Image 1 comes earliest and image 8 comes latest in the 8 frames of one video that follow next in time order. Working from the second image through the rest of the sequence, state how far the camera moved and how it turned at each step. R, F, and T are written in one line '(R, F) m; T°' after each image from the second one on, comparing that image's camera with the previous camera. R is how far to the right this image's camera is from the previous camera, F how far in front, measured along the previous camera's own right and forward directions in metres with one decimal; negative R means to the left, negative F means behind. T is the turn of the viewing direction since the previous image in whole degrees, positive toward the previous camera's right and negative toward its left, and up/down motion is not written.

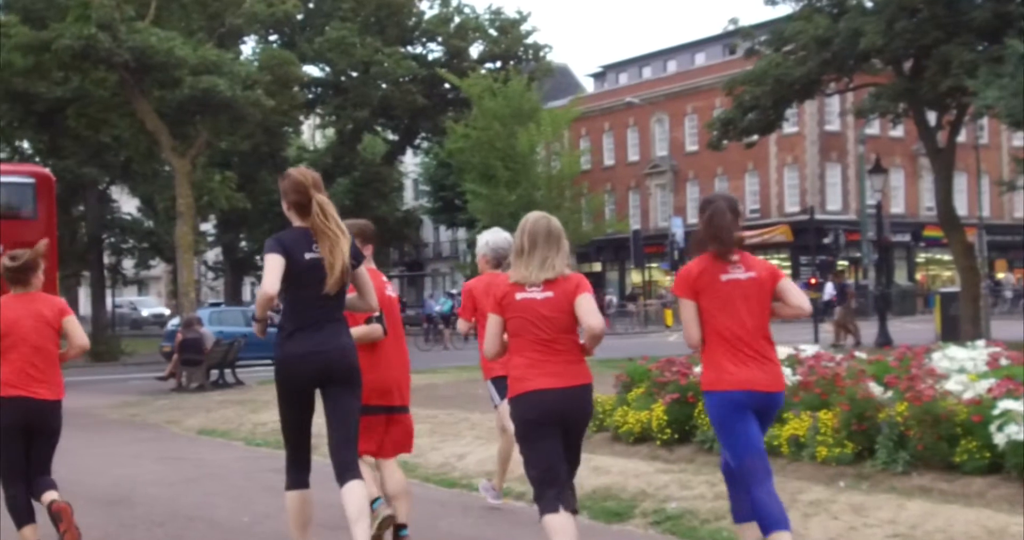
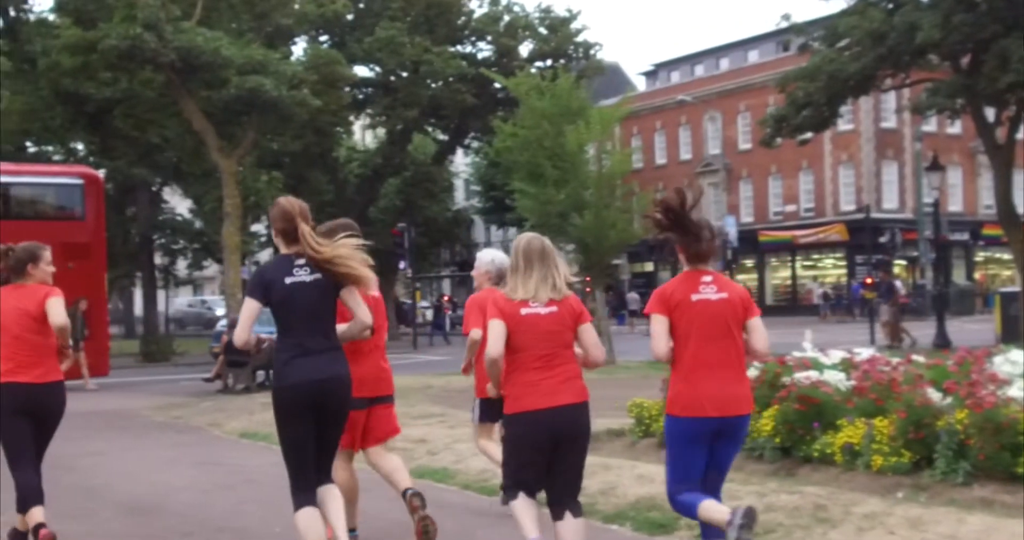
(+0.1, +0.3) m; -2°
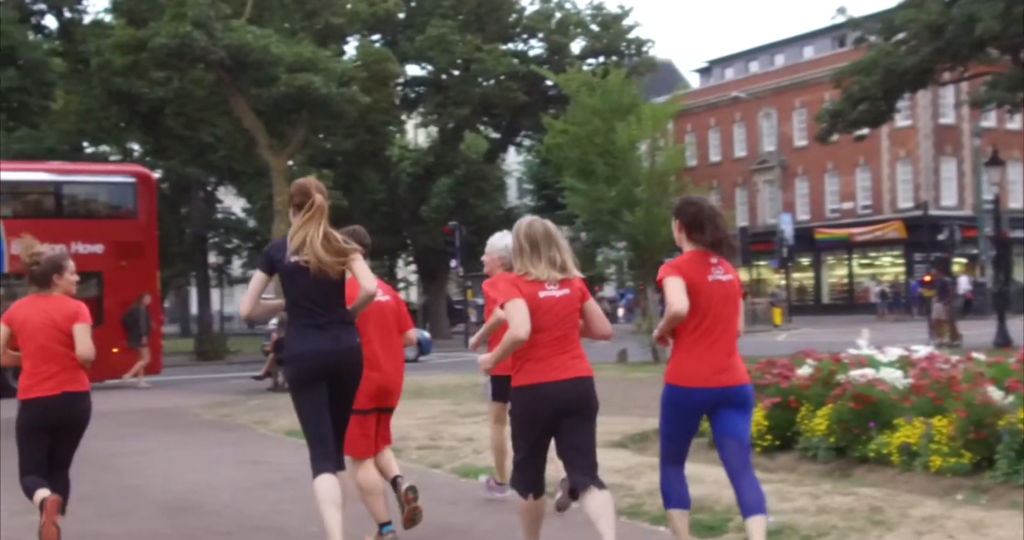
(+0.1, +0.2) m; -2°
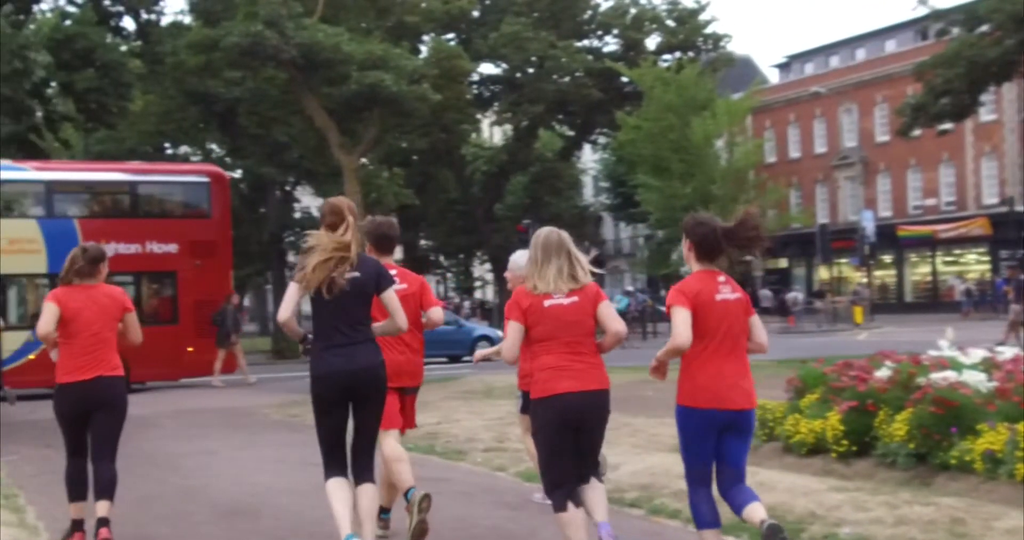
(+0.1, +0.3) m; -3°
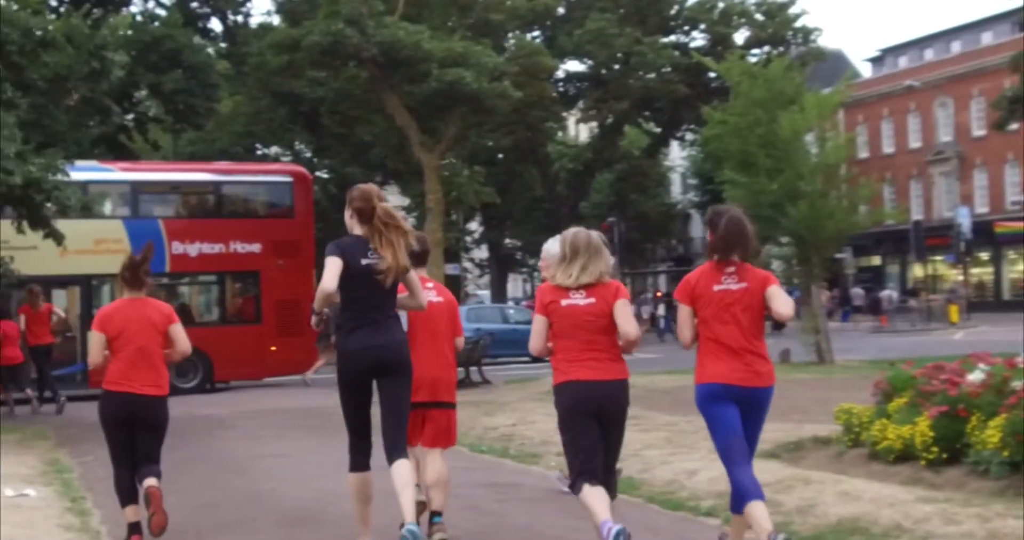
(+0.1, +0.3) m; -4°
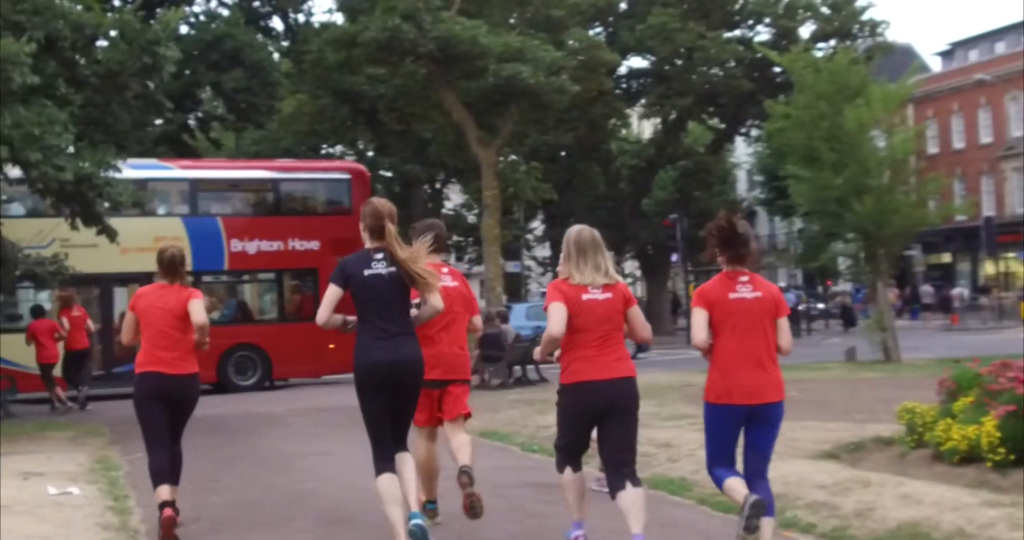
(+0.1, +0.3) m; -3°
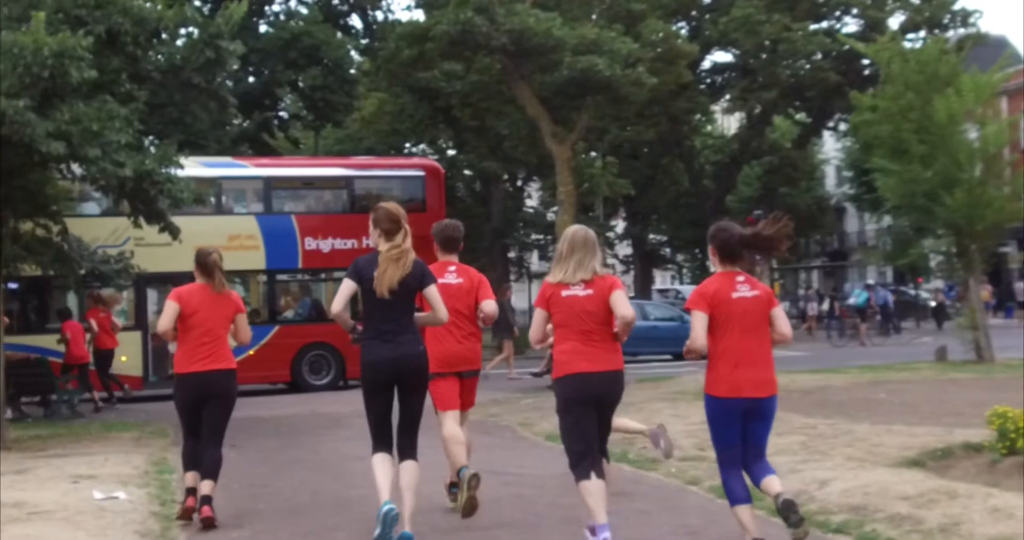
(+0.2, +0.5) m; -4°
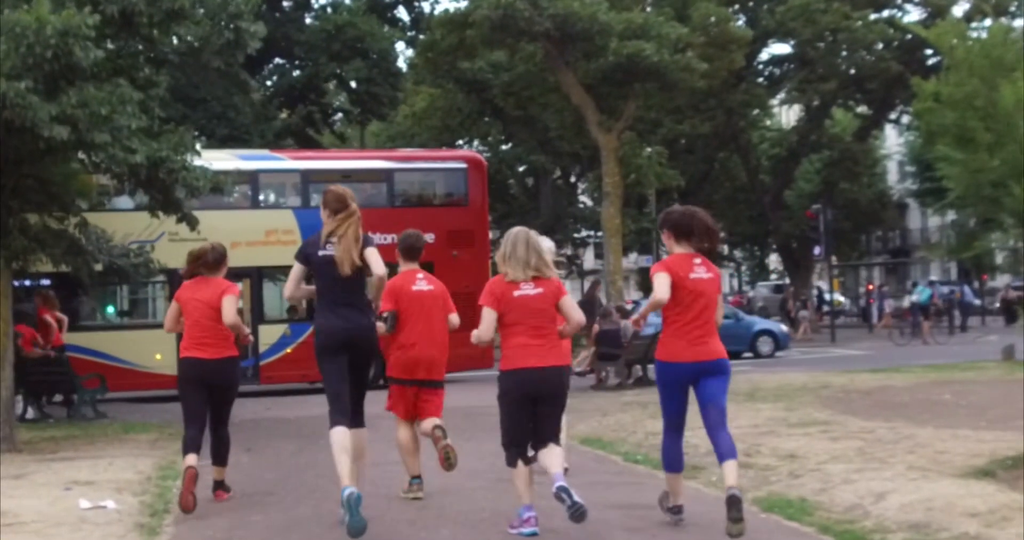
(+0.2, +0.9) m; -2°
